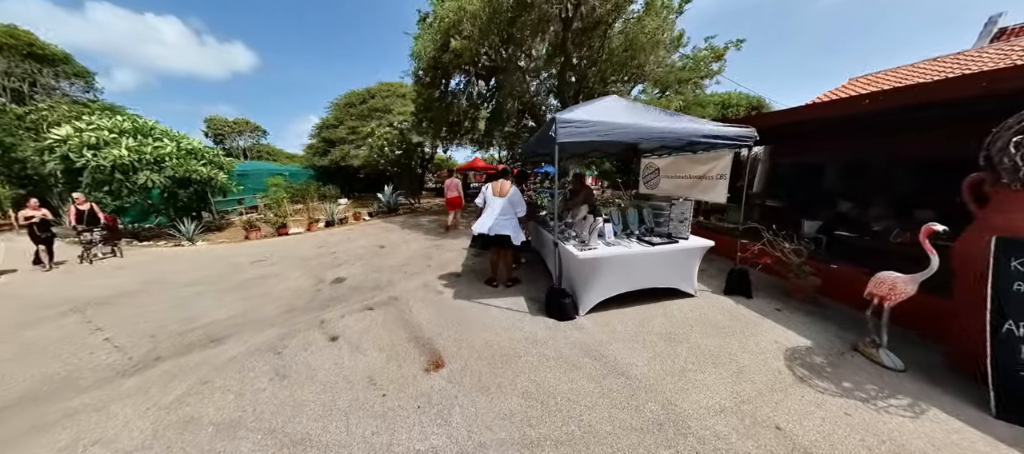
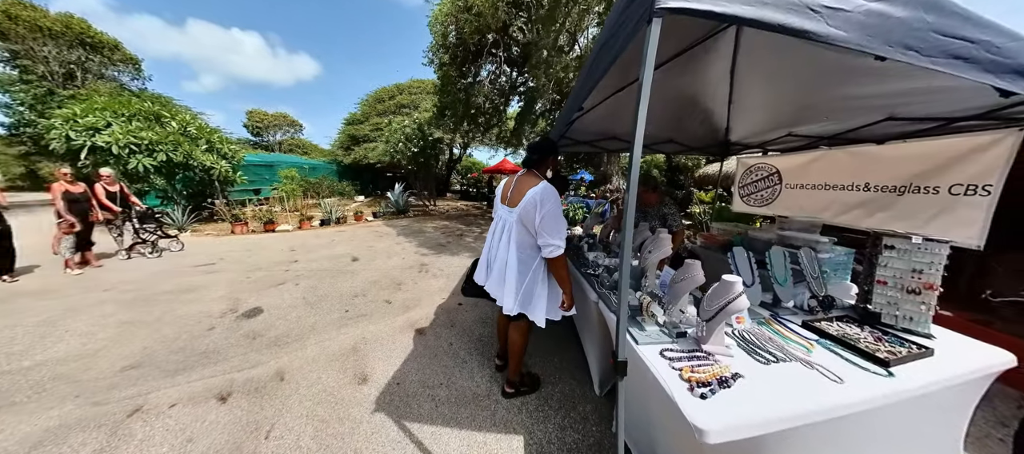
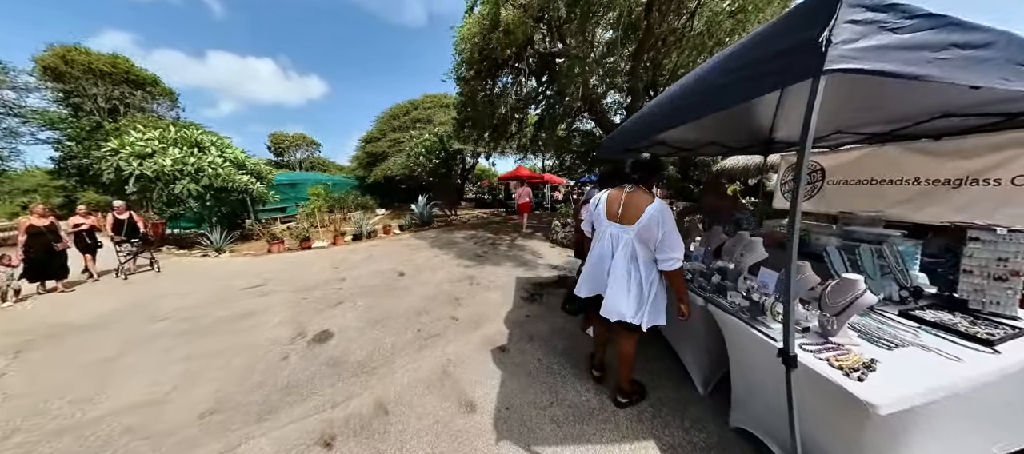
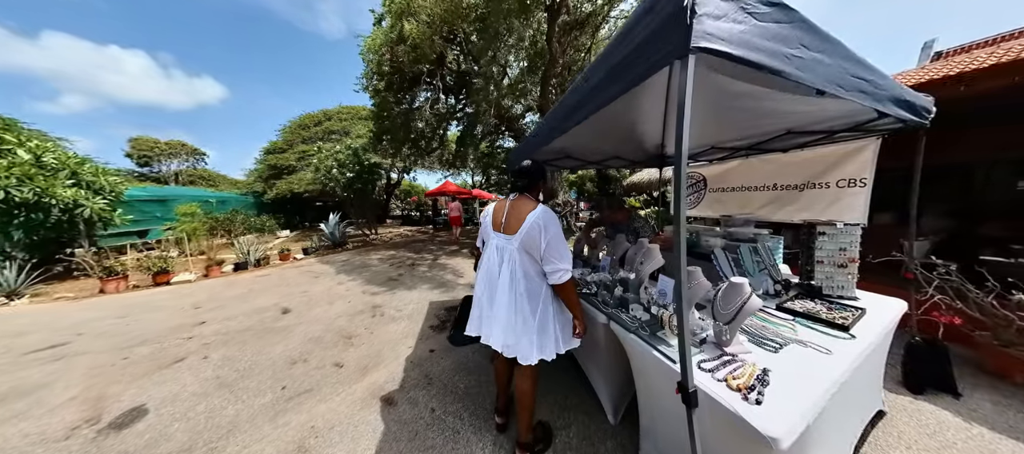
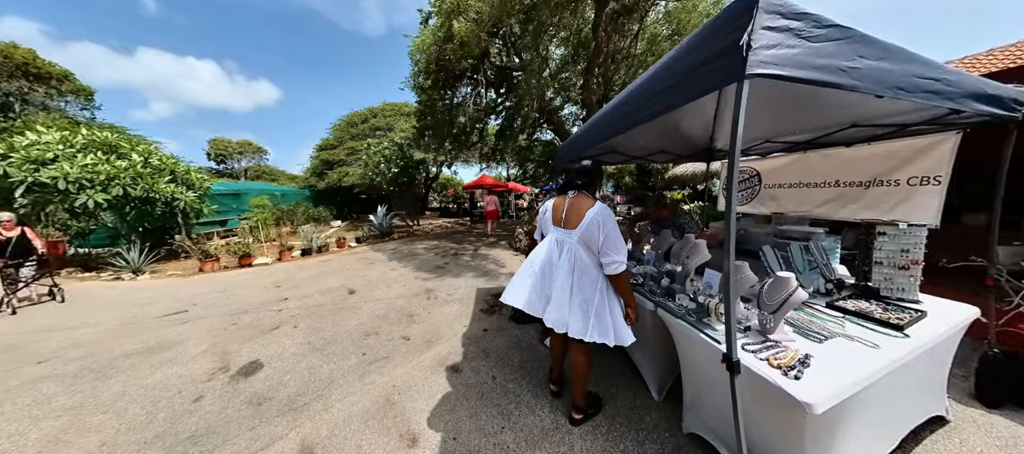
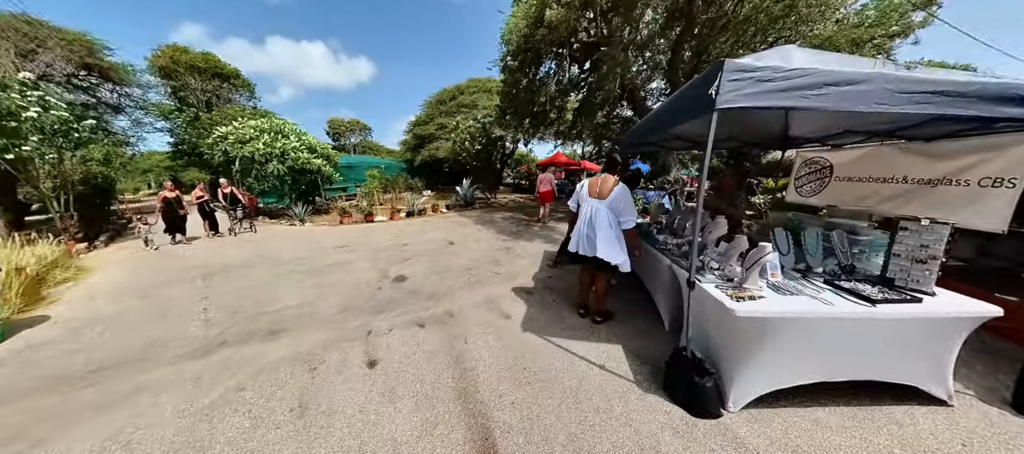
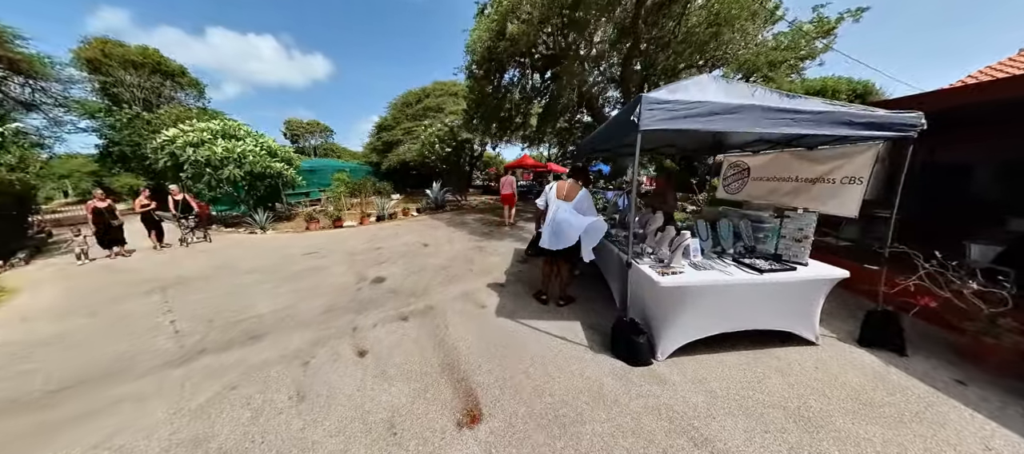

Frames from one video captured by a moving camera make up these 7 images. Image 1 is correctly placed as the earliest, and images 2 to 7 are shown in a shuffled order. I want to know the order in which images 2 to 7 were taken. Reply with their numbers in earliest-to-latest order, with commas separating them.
7, 6, 3, 5, 4, 2
